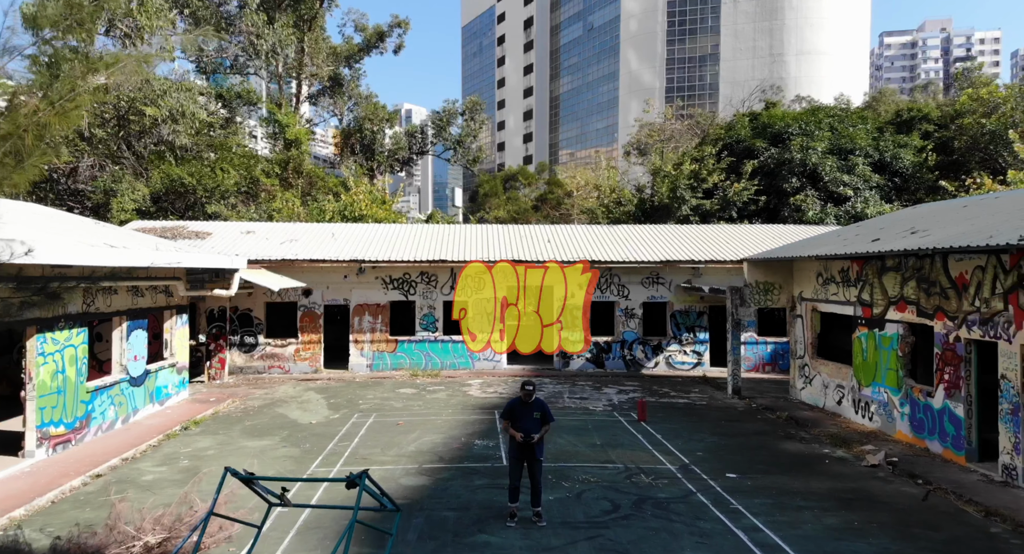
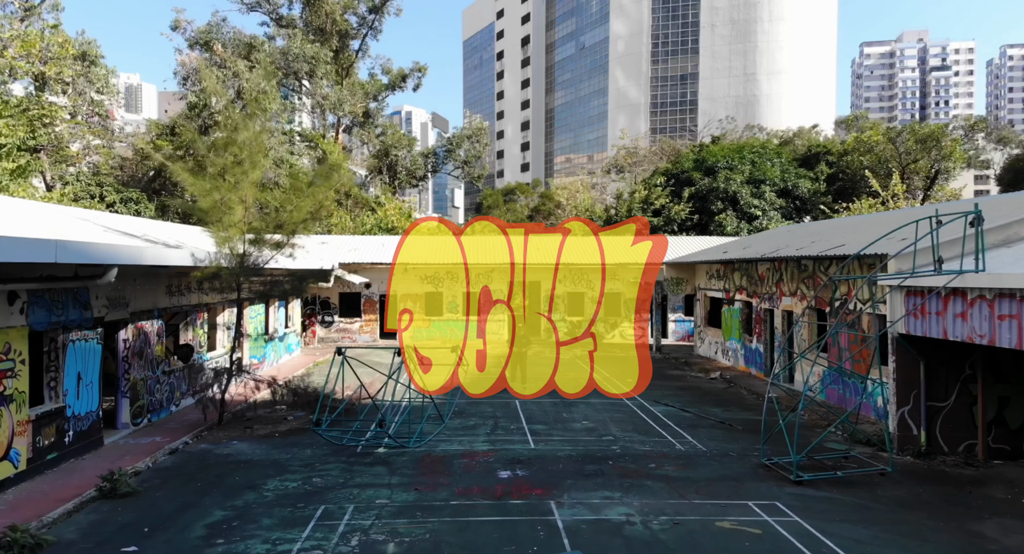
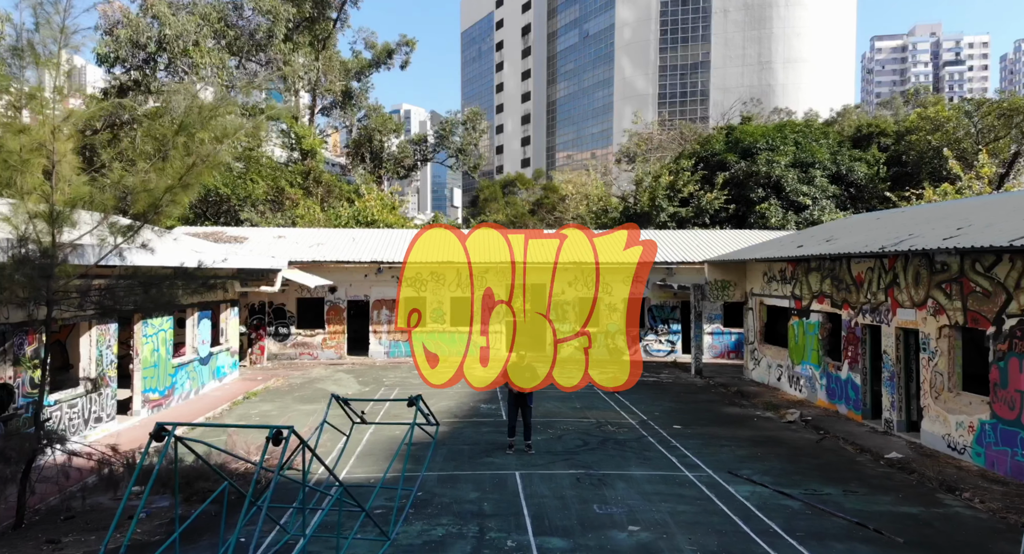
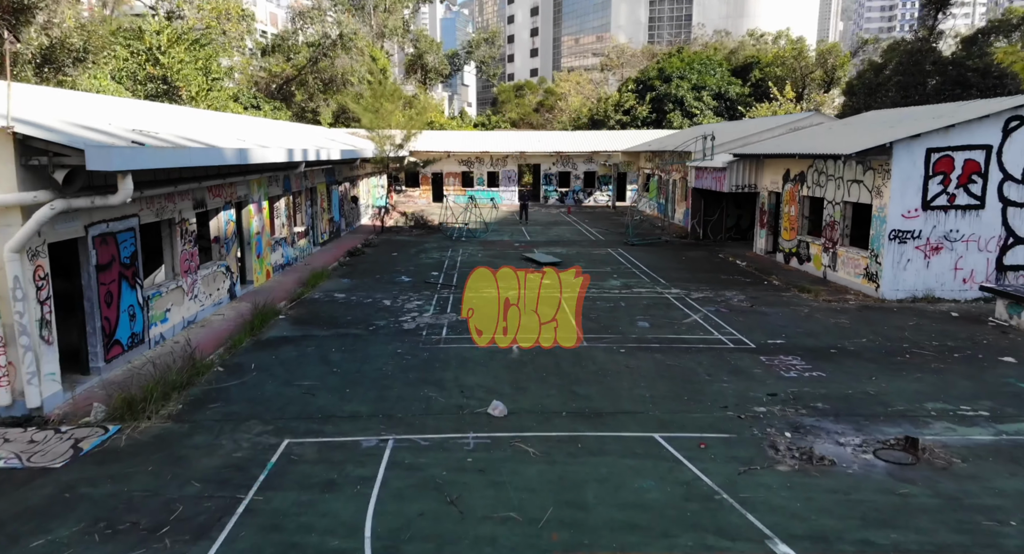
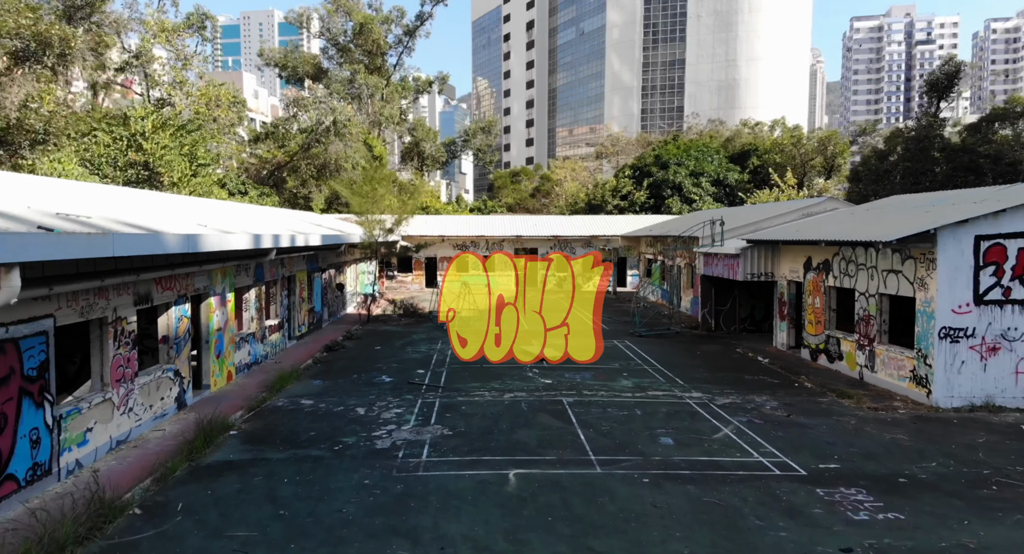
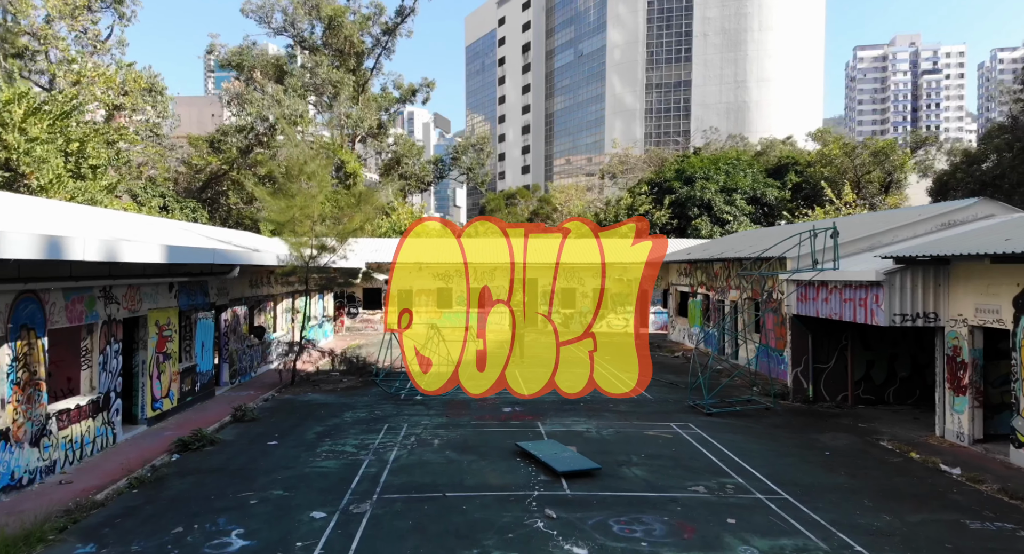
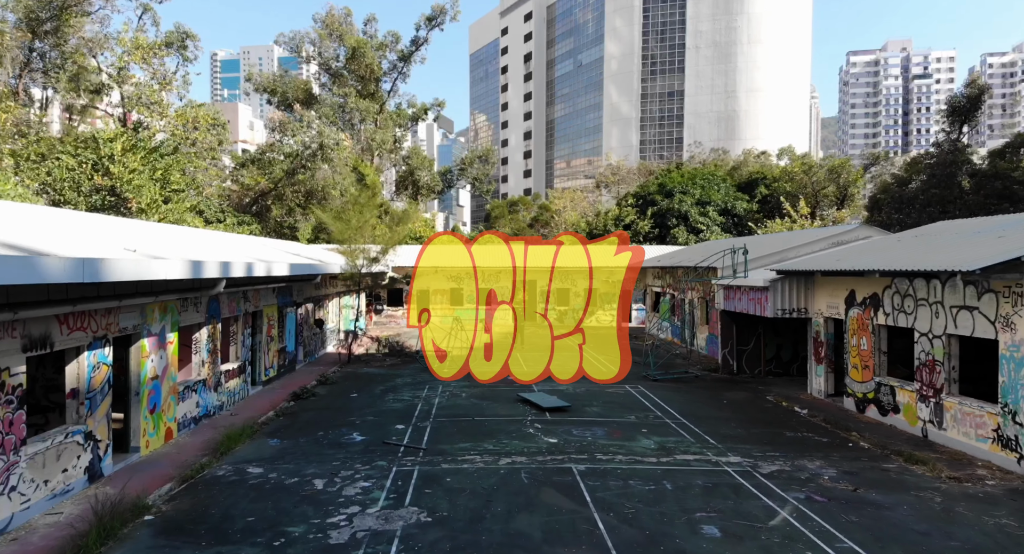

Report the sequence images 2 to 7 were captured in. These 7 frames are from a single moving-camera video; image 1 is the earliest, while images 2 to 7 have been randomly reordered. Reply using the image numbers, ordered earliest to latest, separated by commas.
3, 2, 6, 7, 5, 4
